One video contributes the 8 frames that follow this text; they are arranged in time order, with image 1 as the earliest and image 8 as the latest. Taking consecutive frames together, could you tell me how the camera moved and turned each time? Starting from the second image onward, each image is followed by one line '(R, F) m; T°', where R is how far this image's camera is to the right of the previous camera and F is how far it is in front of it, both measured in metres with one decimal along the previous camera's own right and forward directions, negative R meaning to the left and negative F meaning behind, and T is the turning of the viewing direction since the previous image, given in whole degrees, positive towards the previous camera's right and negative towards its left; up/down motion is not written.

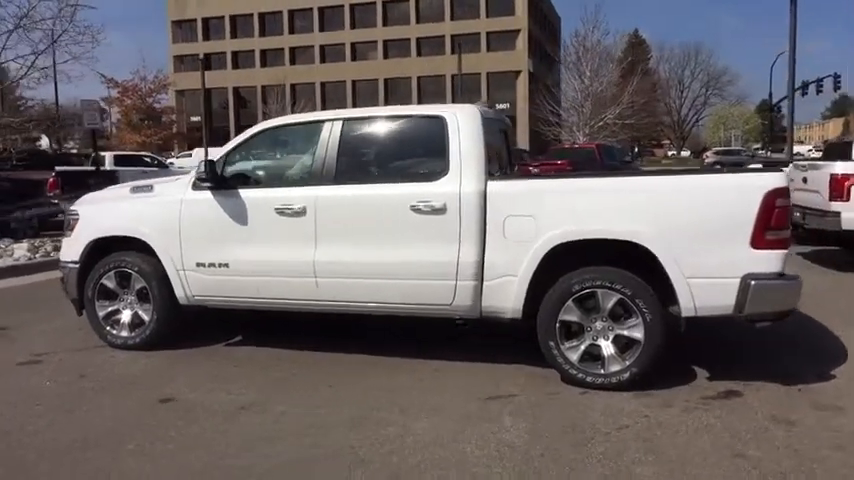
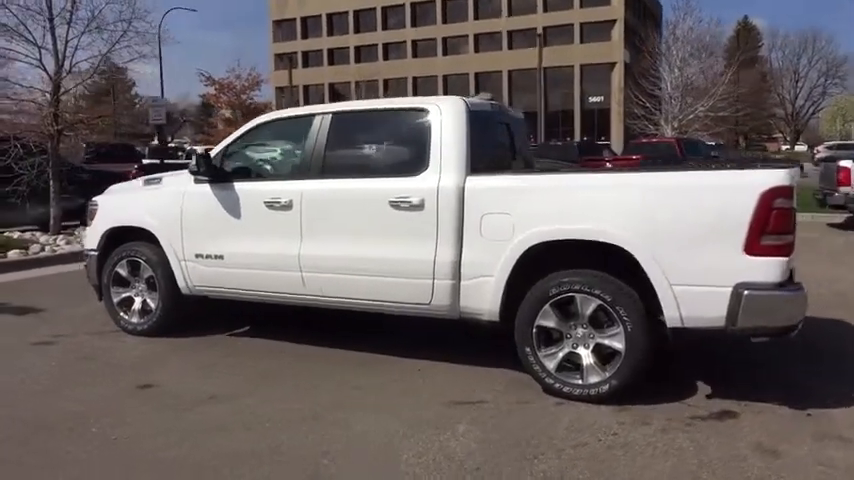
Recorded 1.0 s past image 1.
(+1.0, +0.3) m; -8°
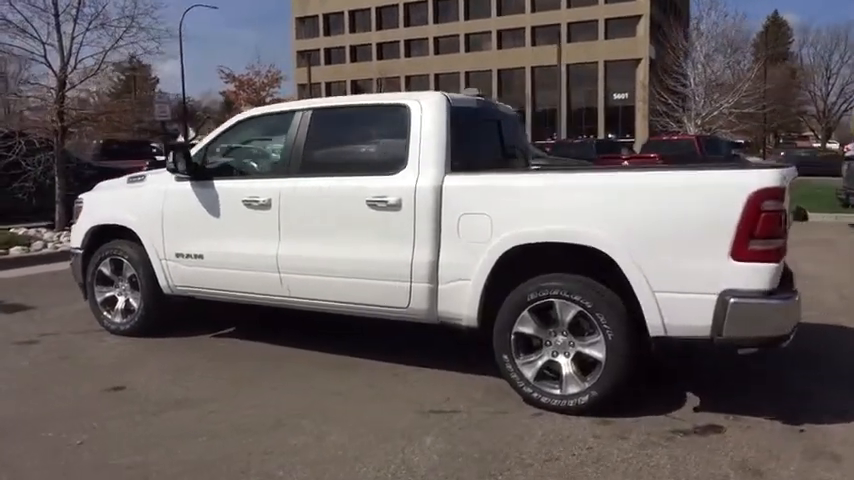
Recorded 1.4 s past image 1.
(+0.4, +0.2) m; -2°
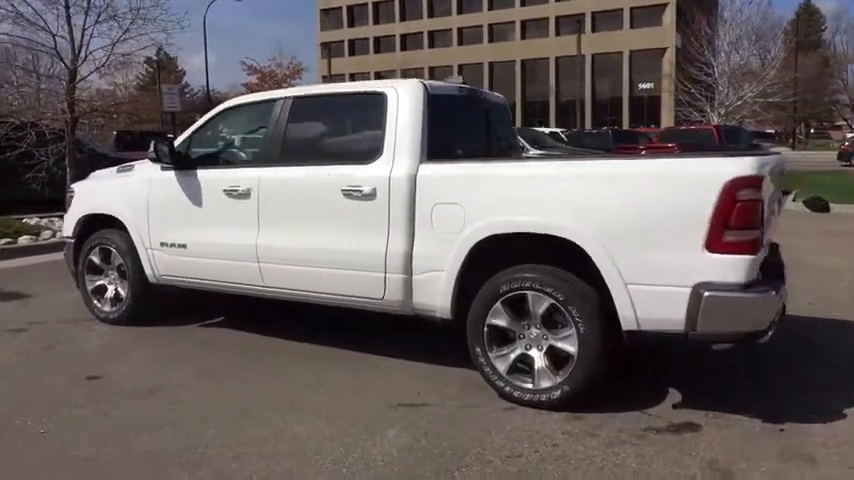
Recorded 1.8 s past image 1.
(+0.4, +0.1) m; -2°
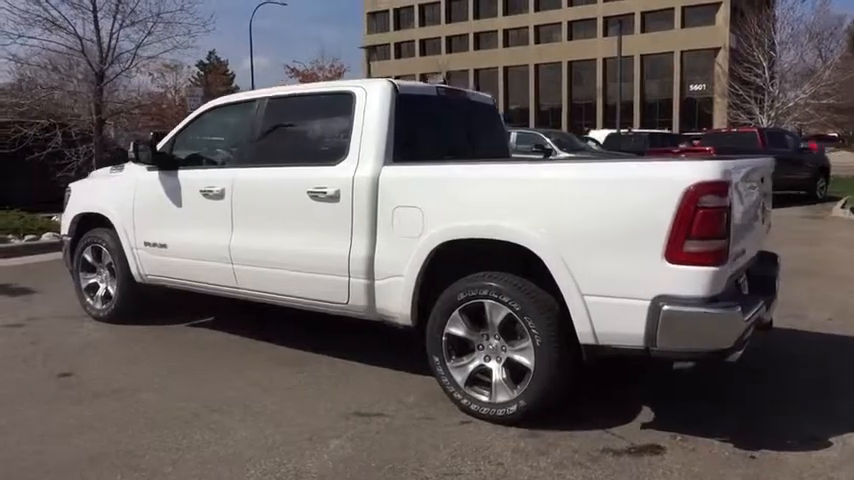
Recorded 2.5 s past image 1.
(+0.7, +0.2) m; -4°
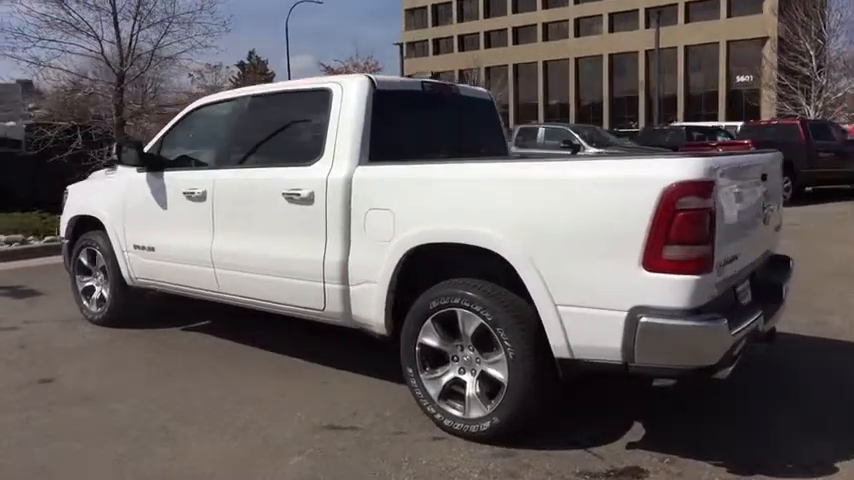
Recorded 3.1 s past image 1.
(+0.5, +0.3) m; -4°
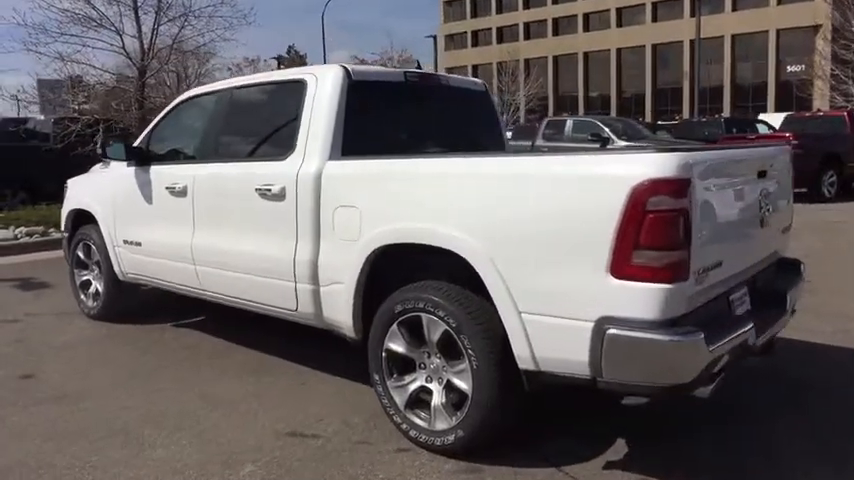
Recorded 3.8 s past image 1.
(+0.5, +0.3) m; -4°
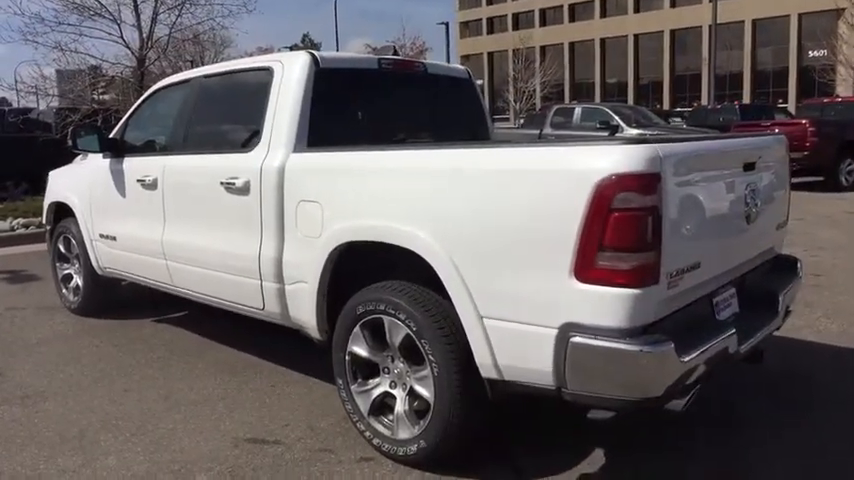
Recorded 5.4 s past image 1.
(+0.3, +0.3) m; -1°
